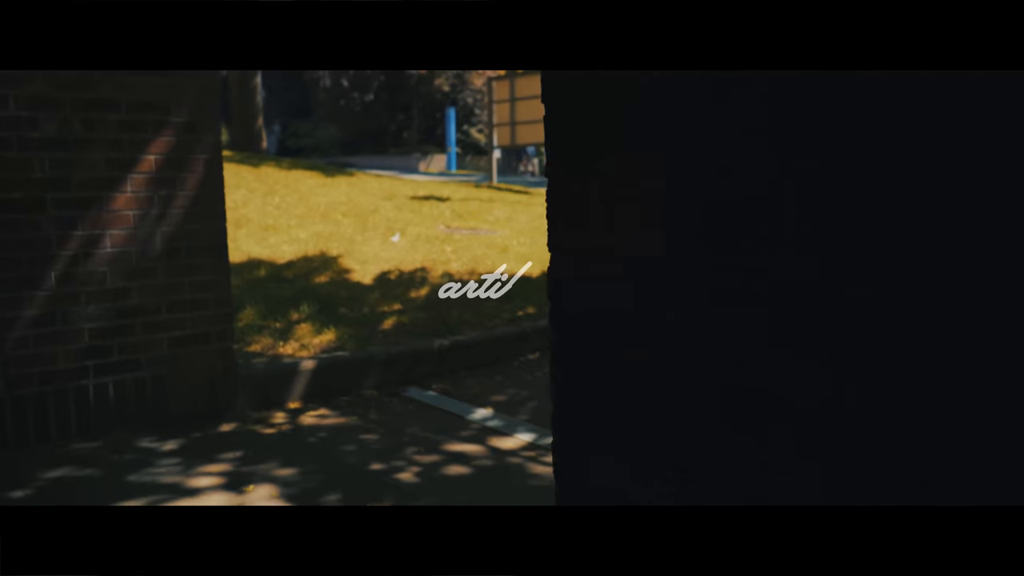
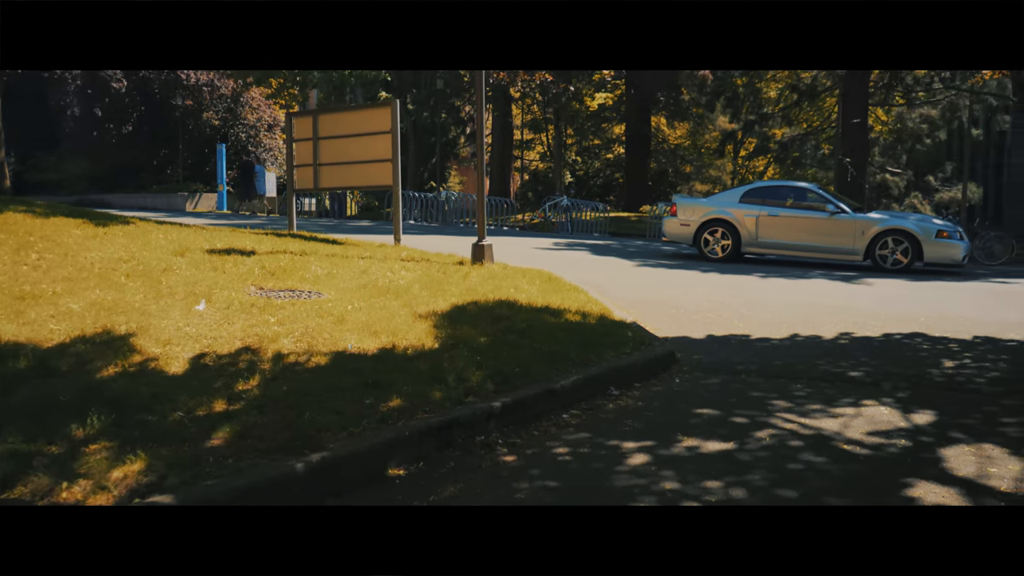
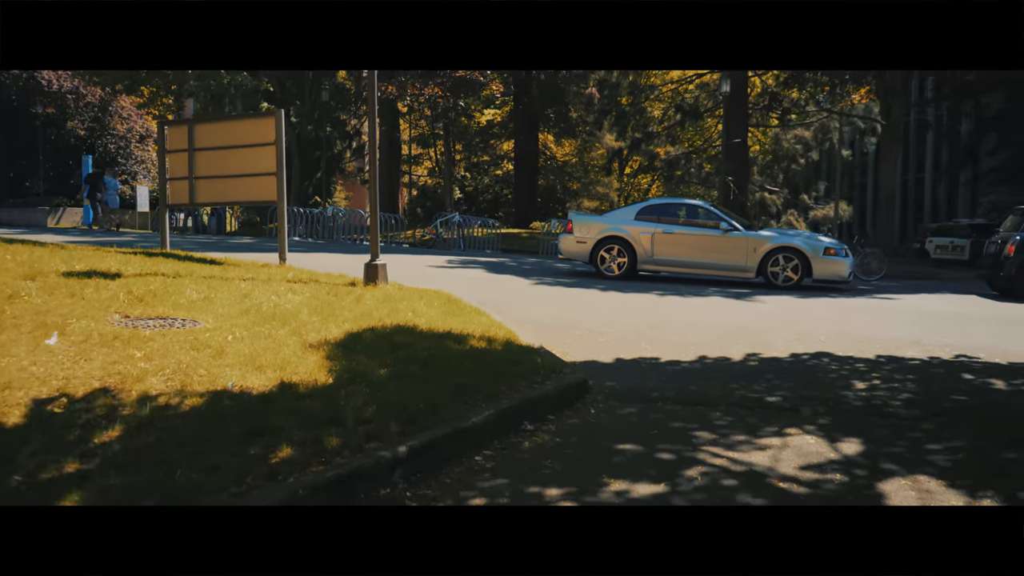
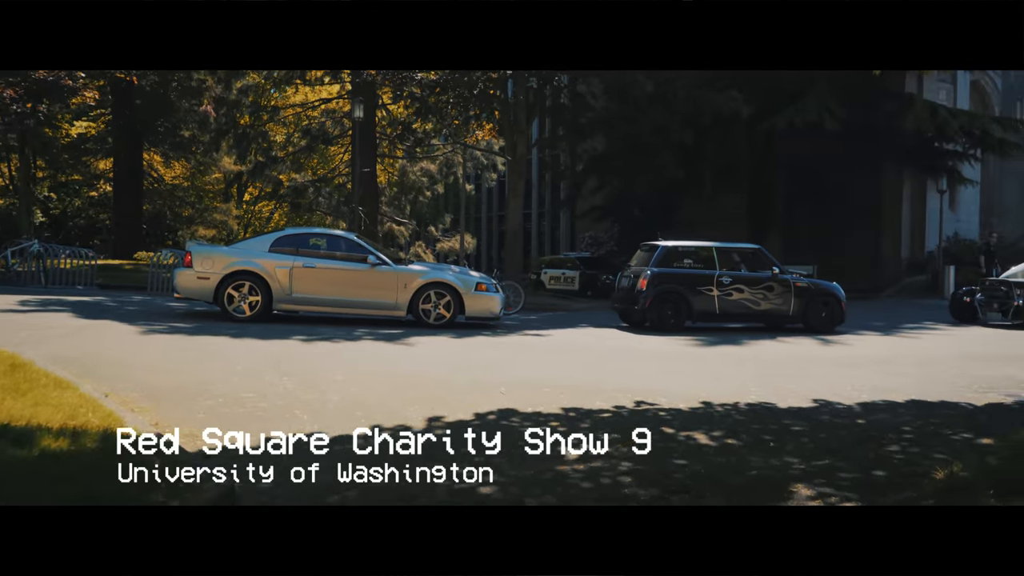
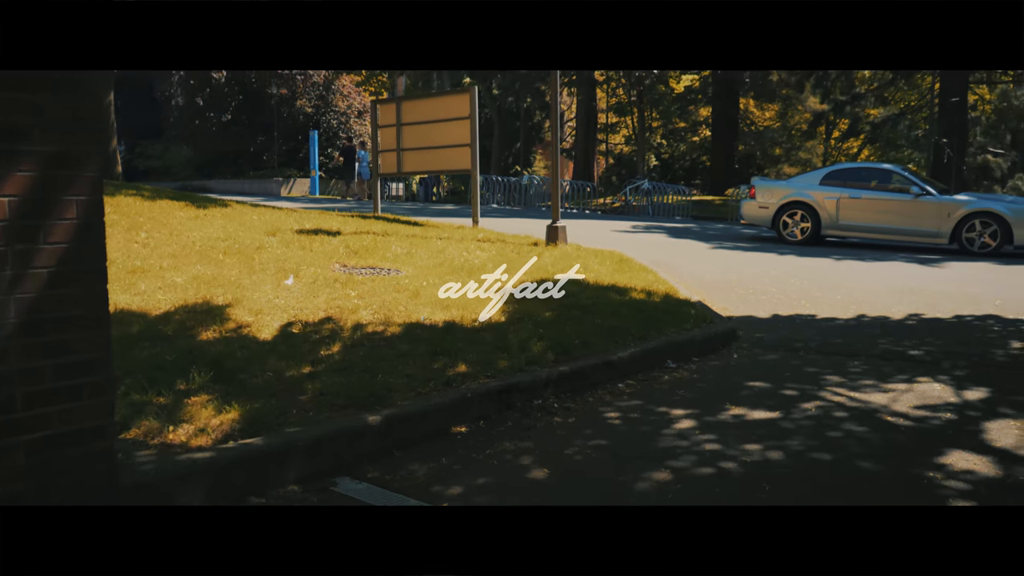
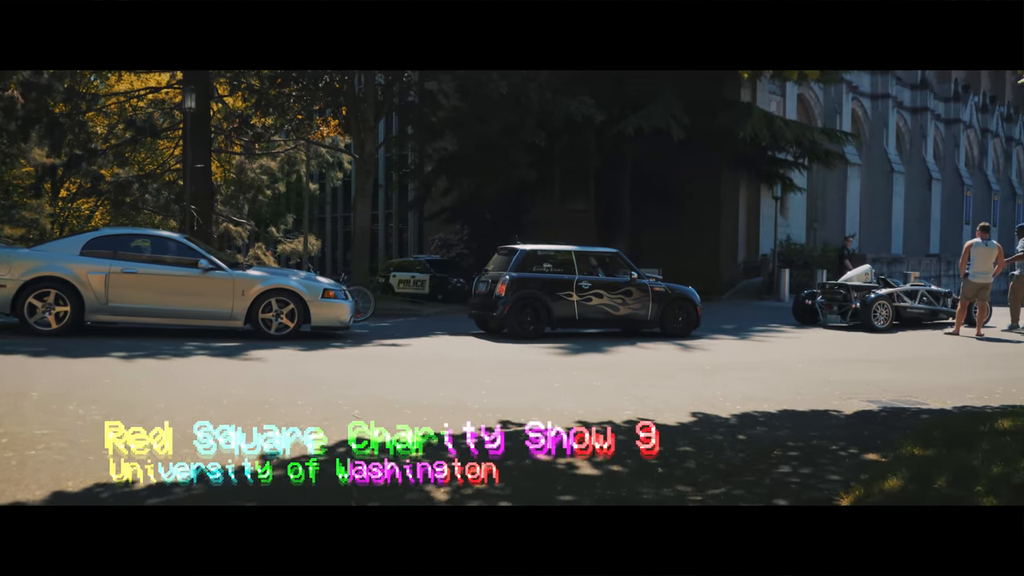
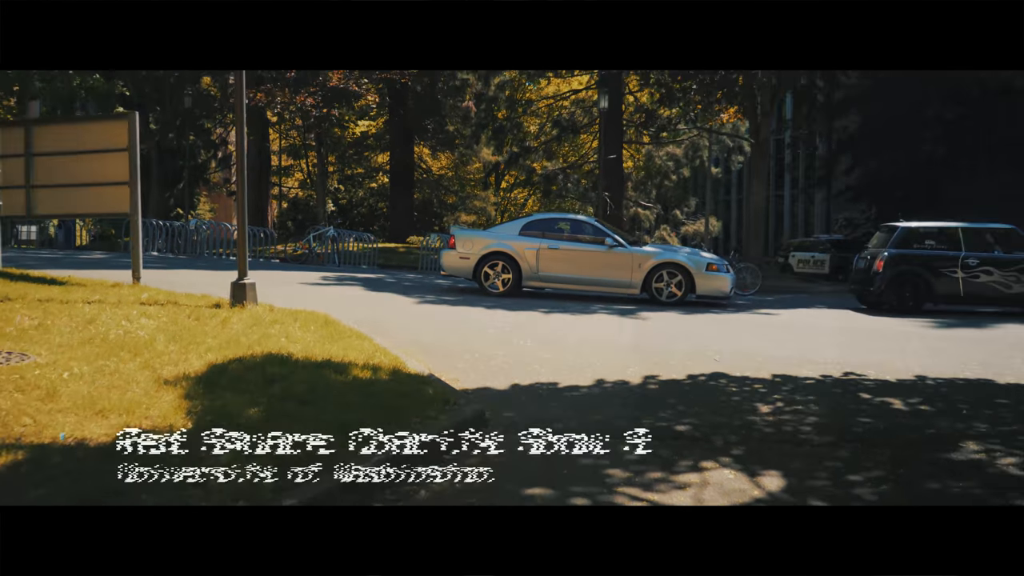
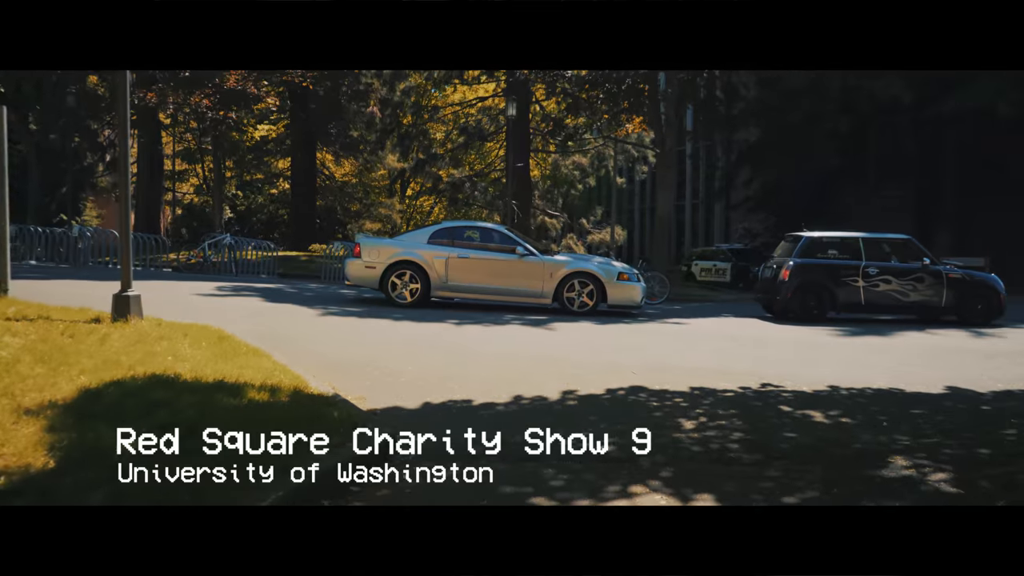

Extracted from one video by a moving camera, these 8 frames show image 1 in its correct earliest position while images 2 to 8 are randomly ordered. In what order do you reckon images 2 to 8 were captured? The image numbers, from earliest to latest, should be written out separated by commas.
5, 2, 3, 7, 8, 4, 6
